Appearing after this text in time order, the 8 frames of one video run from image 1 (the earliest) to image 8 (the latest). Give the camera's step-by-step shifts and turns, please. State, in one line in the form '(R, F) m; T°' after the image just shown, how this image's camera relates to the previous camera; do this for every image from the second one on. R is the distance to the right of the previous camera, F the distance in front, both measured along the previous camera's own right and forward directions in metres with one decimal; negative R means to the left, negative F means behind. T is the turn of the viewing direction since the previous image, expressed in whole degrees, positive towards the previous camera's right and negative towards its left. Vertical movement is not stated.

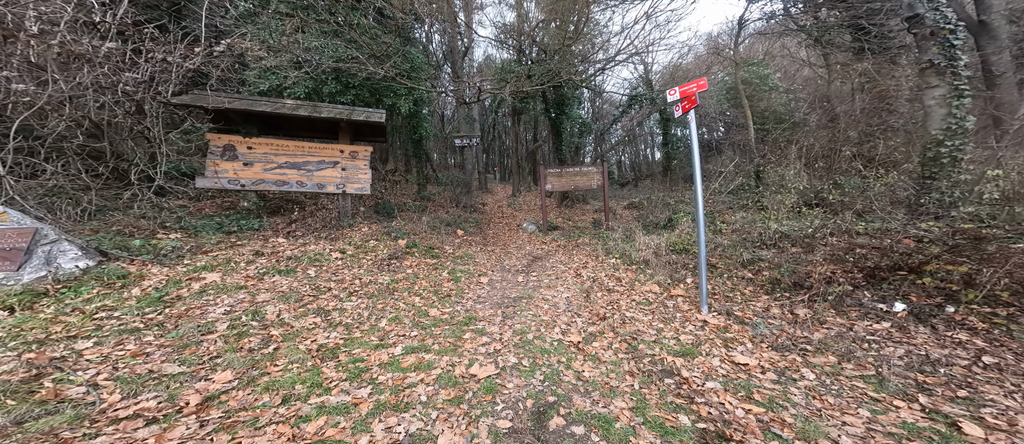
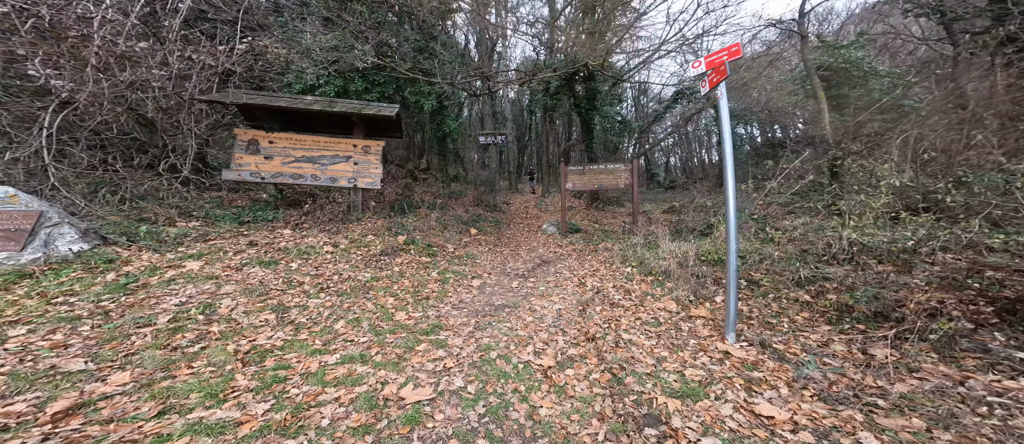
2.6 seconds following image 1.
(+0.9, +0.7) m; -9°
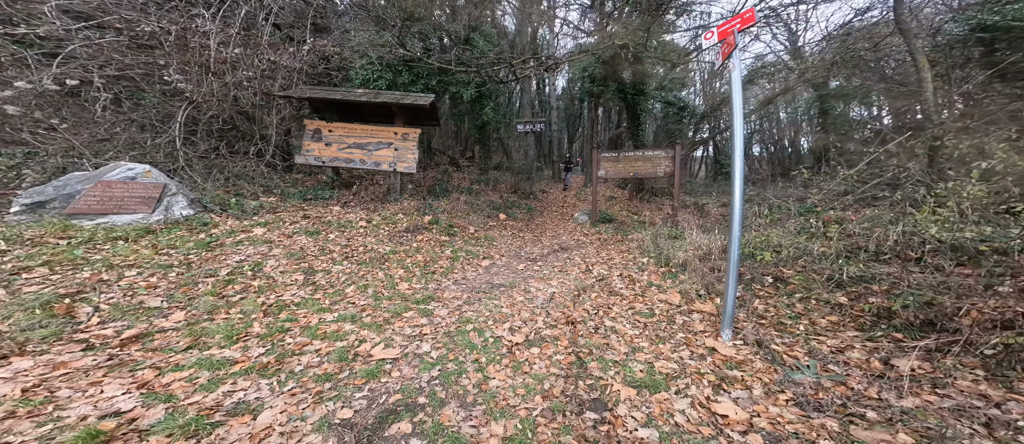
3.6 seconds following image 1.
(+1.0, 0.0) m; -12°
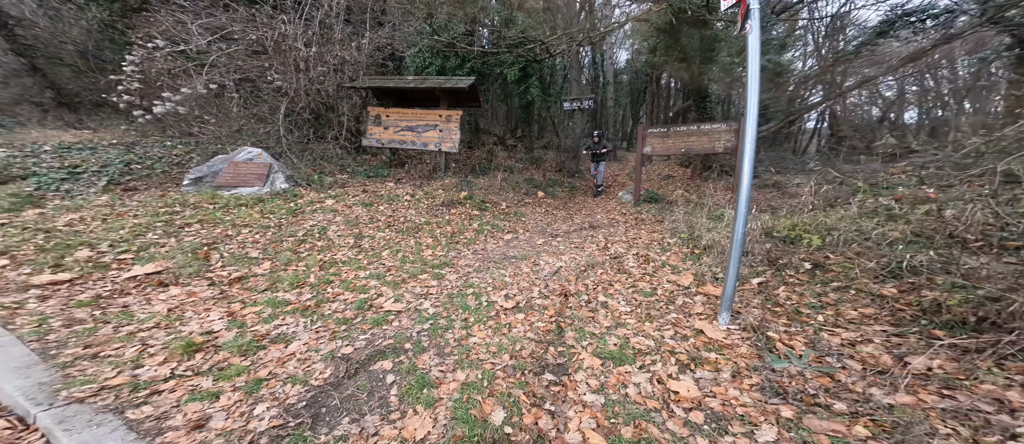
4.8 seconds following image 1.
(+0.9, -0.1) m; -13°
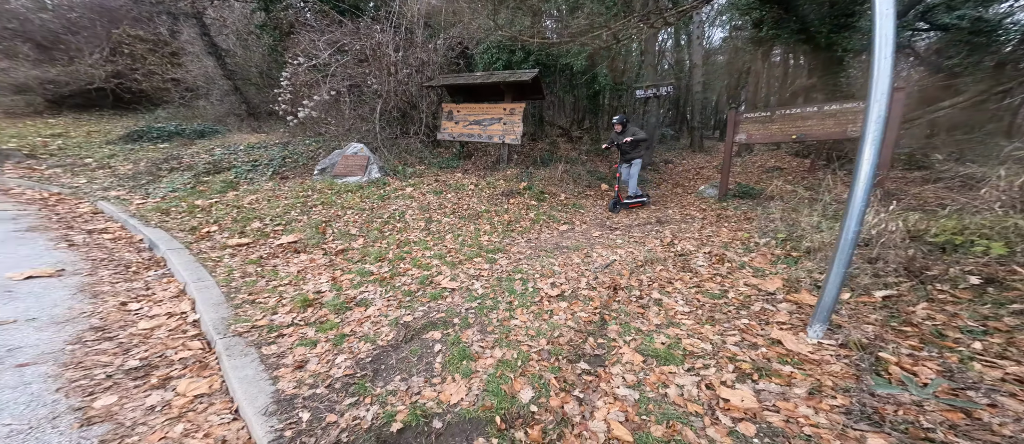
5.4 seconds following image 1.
(+0.3, 0.0) m; -13°
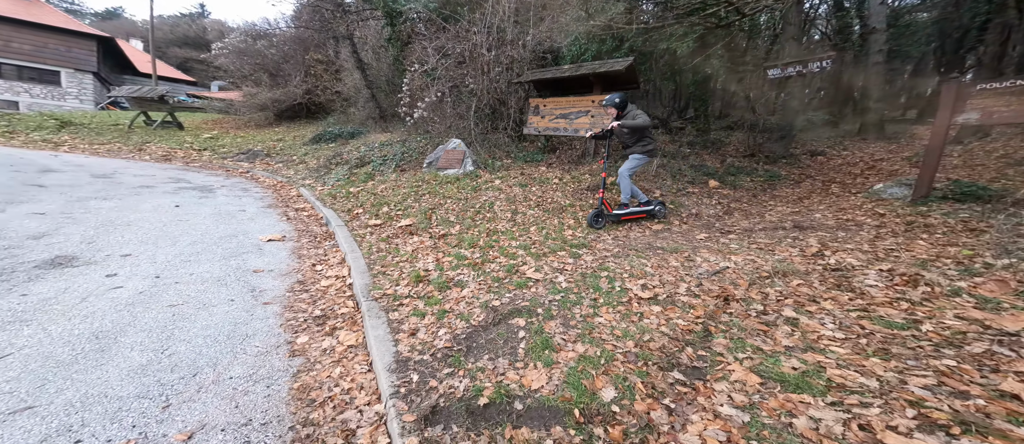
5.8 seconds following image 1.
(0.0, 0.0) m; -13°
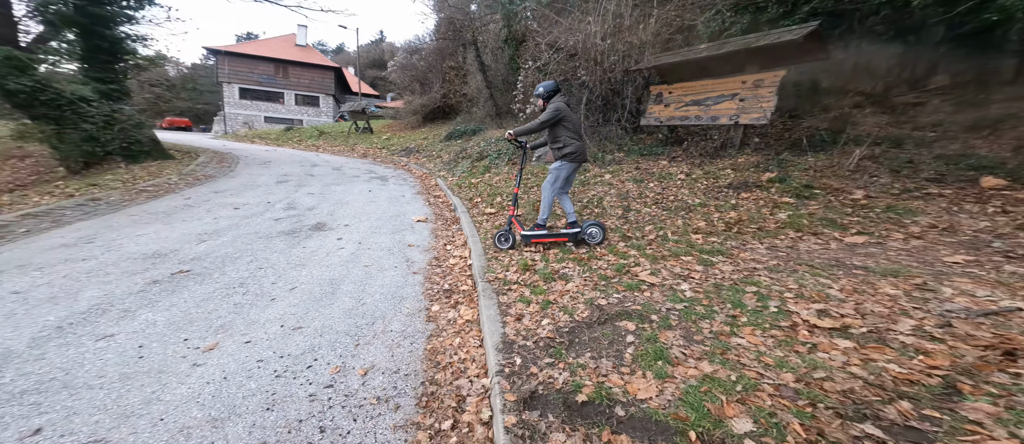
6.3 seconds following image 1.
(-0.1, +0.1) m; -16°
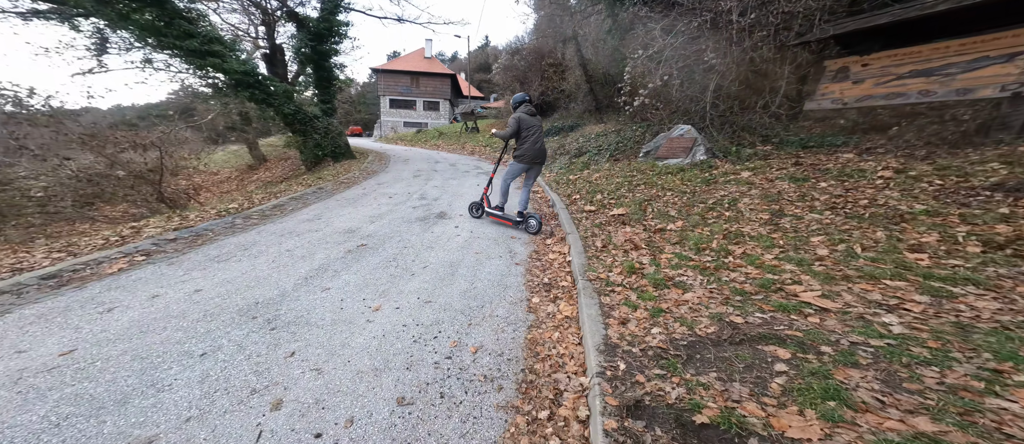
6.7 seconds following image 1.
(-0.3, +0.1) m; -15°
